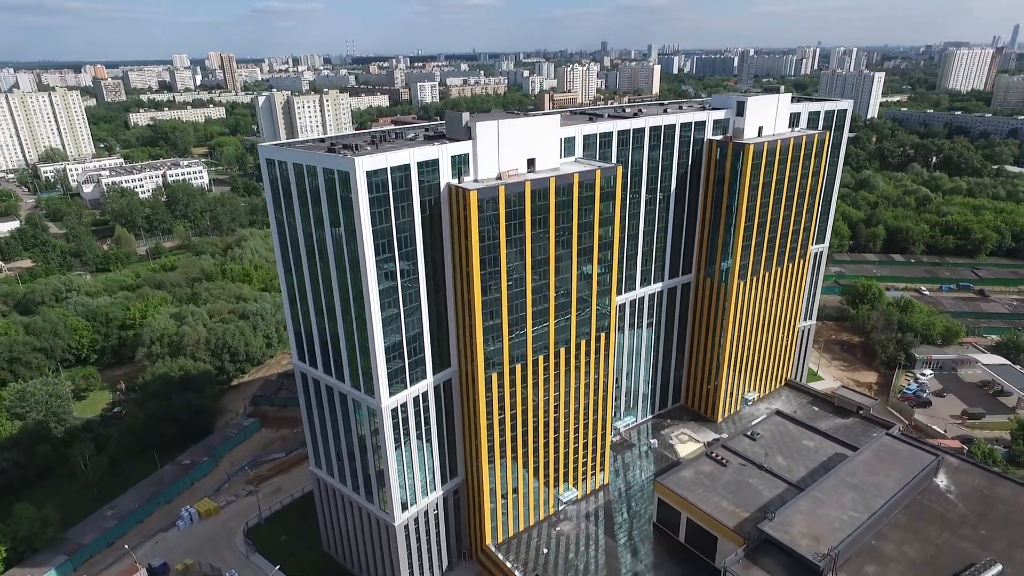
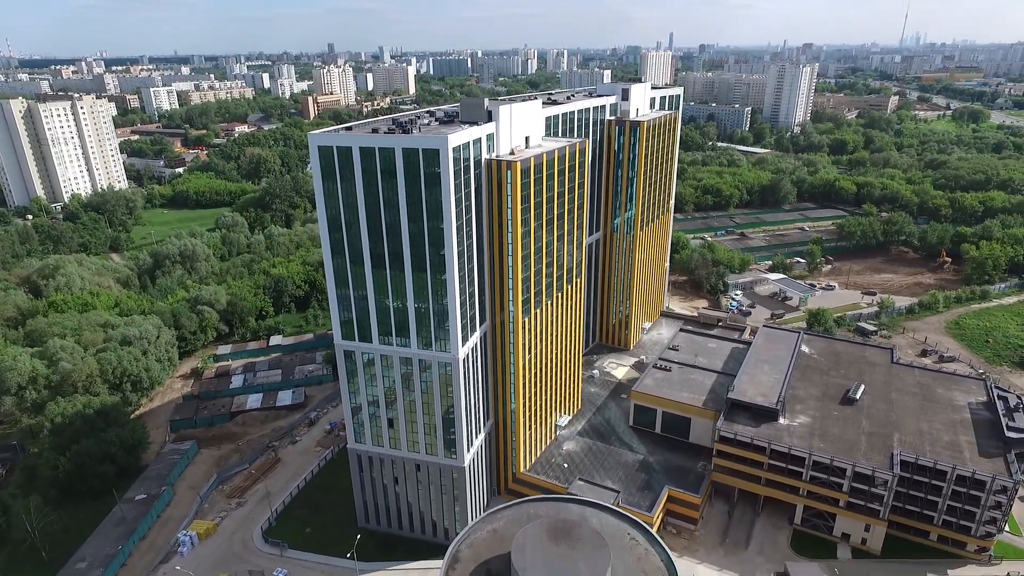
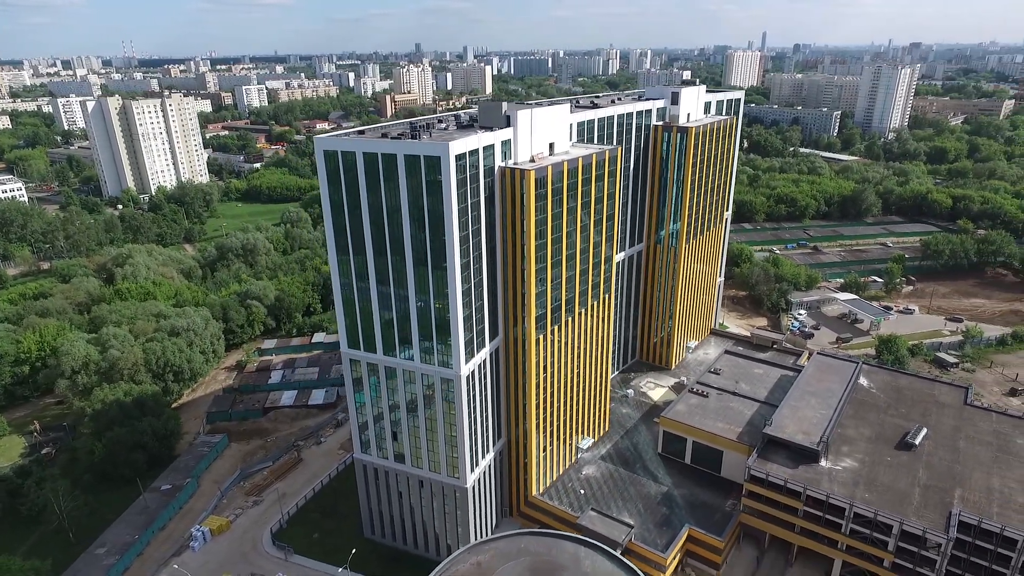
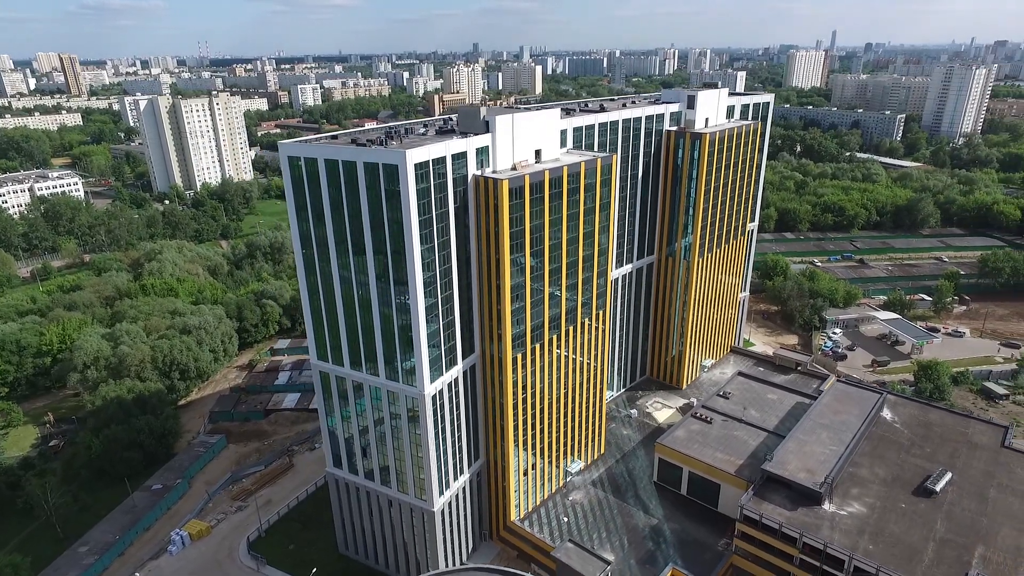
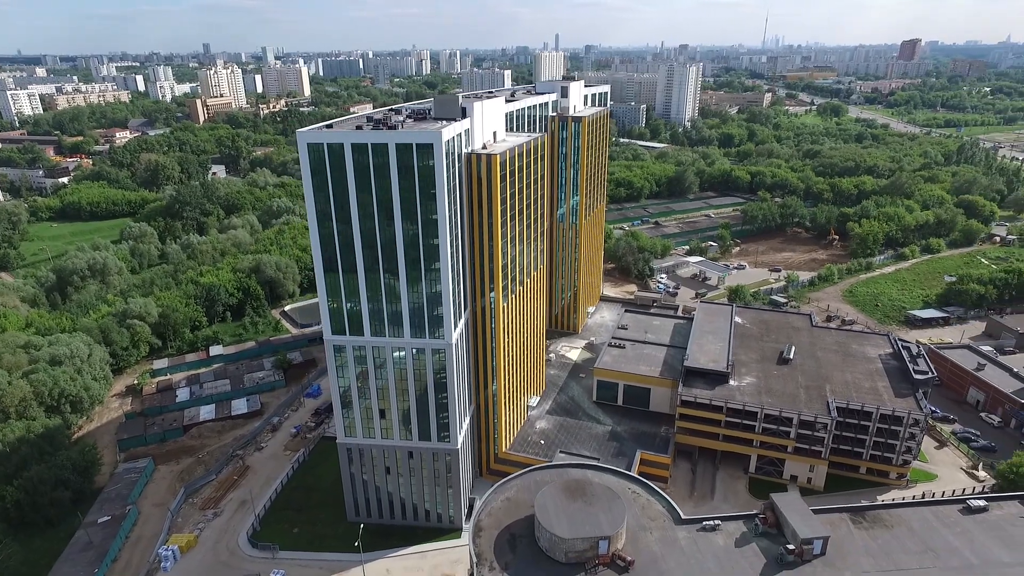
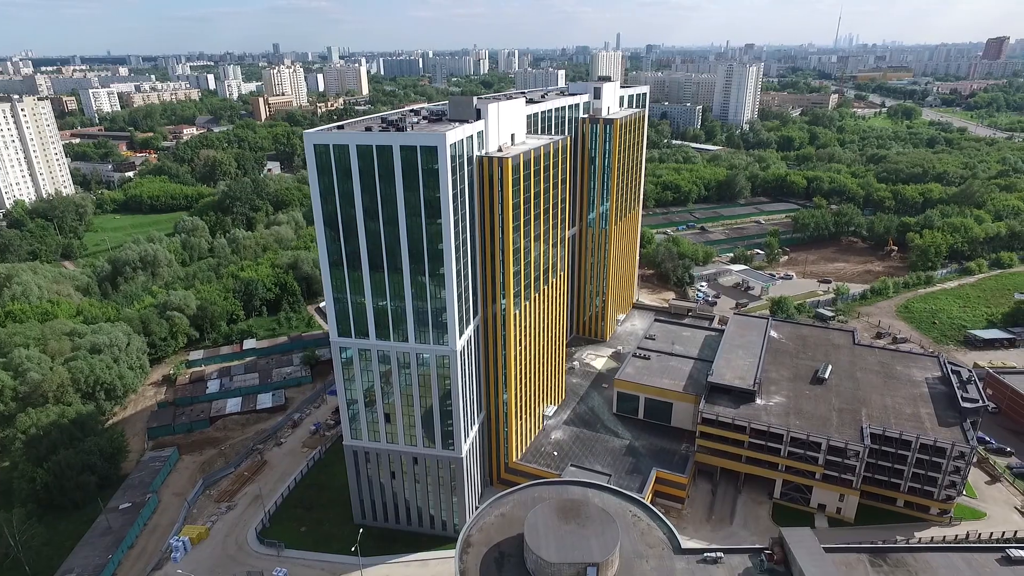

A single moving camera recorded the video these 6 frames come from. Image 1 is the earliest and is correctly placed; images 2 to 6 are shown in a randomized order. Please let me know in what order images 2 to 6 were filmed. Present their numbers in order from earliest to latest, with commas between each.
4, 3, 2, 6, 5
